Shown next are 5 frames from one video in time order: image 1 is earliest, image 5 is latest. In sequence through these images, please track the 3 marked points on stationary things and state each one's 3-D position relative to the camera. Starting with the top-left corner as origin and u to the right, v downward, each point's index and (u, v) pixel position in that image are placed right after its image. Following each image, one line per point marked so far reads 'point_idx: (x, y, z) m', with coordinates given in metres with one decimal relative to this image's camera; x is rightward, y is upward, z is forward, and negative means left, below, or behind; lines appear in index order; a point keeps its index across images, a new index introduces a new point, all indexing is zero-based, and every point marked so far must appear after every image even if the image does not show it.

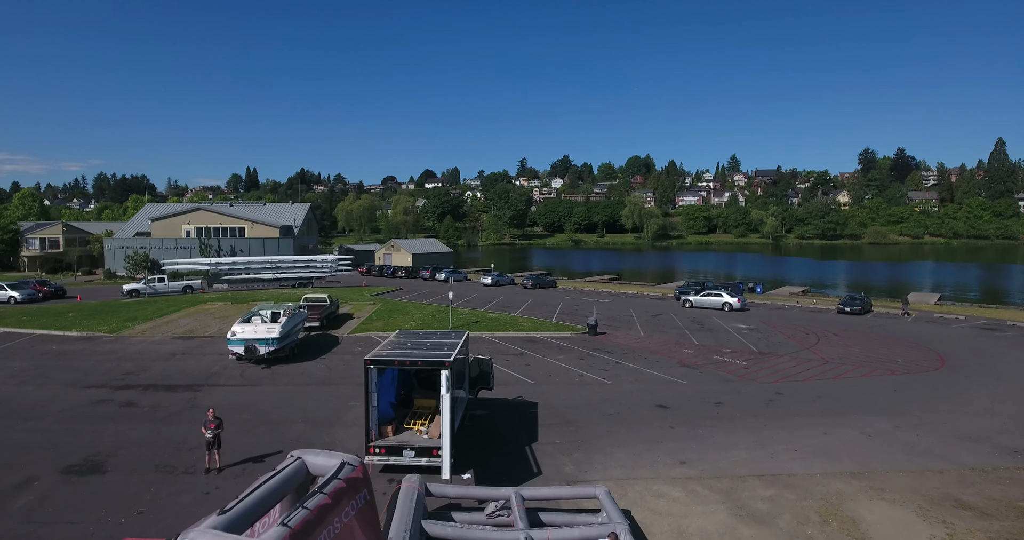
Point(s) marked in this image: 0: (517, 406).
0: (+0.1, -2.6, +18.0) m
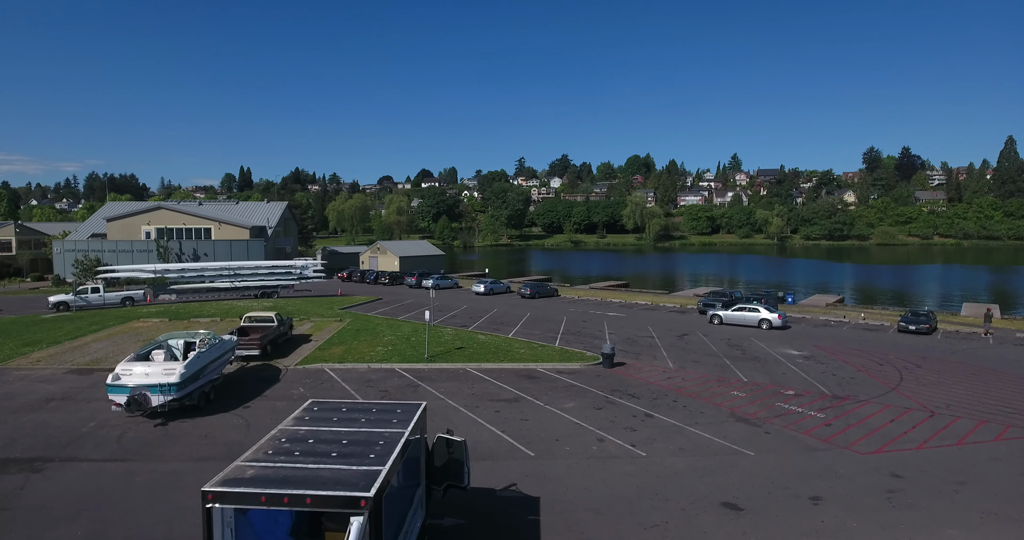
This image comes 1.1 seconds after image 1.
0: (-0.1, -2.9, +11.6) m
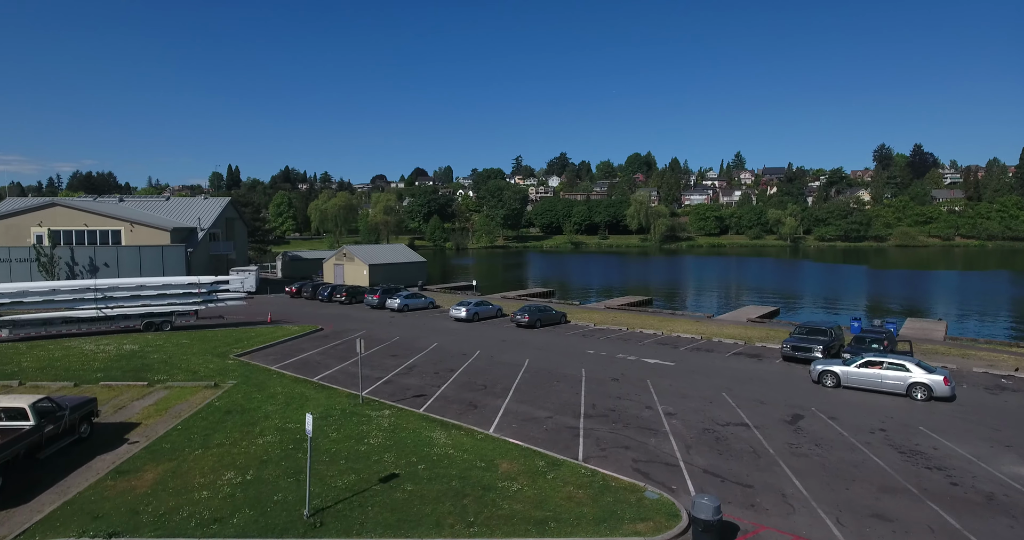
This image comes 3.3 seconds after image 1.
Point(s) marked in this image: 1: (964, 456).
0: (-0.2, -3.6, -0.7) m
1: (+6.8, -2.8, +14.2) m
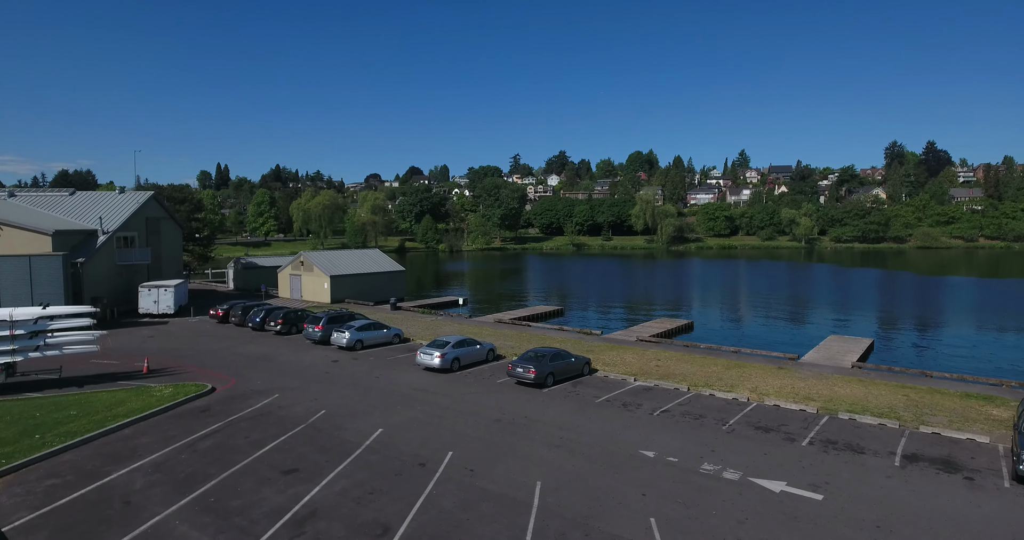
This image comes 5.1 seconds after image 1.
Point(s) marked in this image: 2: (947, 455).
0: (-0.2, -4.2, -12.2) m
1: (+6.8, -3.4, +2.7) m
2: (+6.9, -2.9, +14.8) m
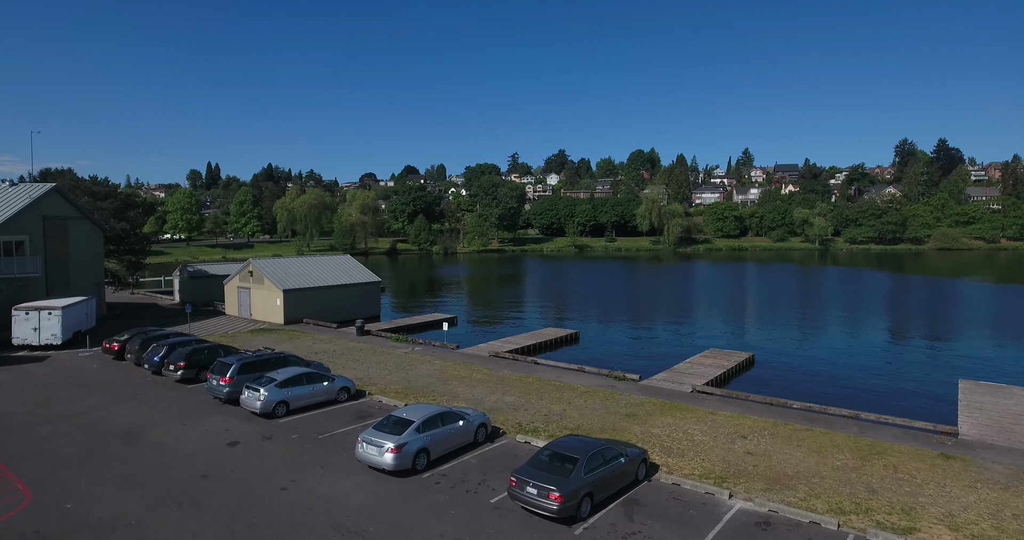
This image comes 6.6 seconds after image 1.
0: (-0.1, -4.6, -21.6) m
1: (+6.9, -3.8, -6.6) m
2: (+7.0, -3.3, +5.5) m
